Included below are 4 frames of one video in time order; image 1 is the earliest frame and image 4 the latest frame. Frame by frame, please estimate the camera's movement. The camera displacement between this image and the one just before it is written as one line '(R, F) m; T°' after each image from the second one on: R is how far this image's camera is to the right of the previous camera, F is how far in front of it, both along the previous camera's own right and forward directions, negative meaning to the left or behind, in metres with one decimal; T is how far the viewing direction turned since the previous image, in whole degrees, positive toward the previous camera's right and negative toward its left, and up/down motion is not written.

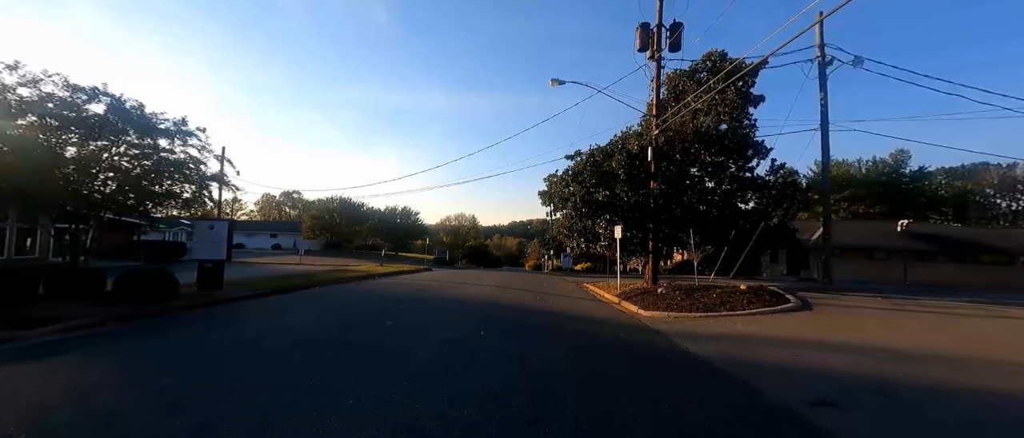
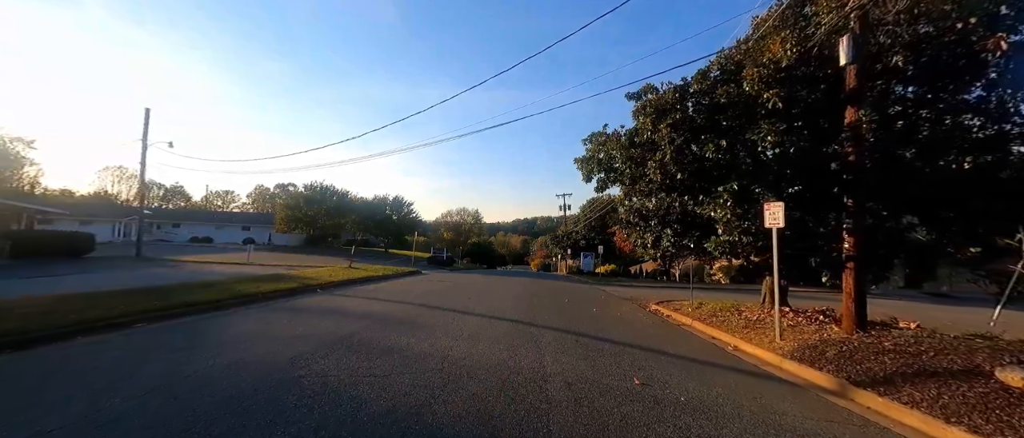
(-0.8, +8.0) m; -1°
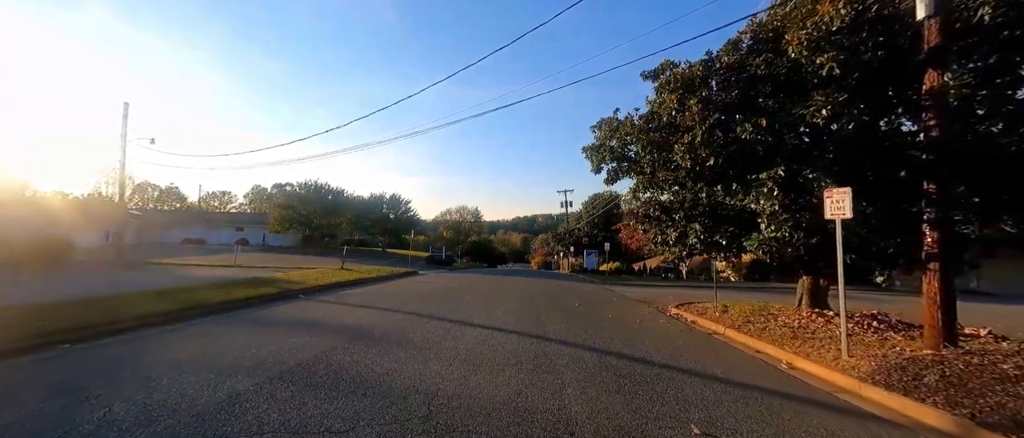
(-0.1, +1.3) m; 0°
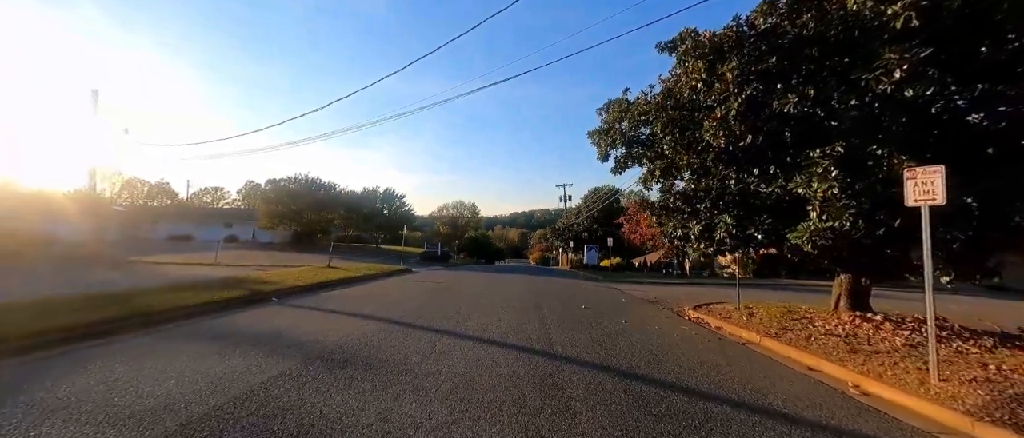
(0.0, +1.3) m; 0°
